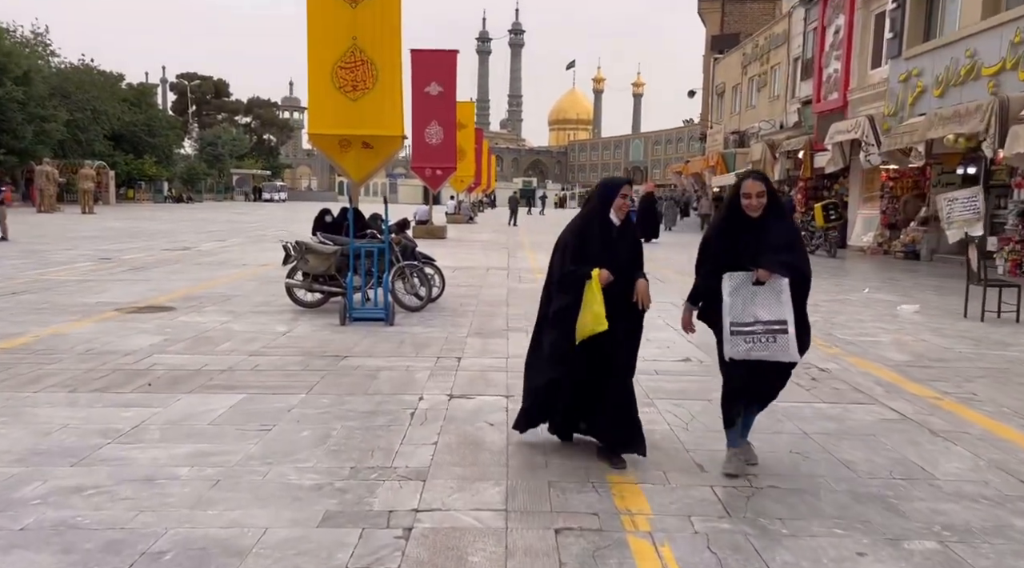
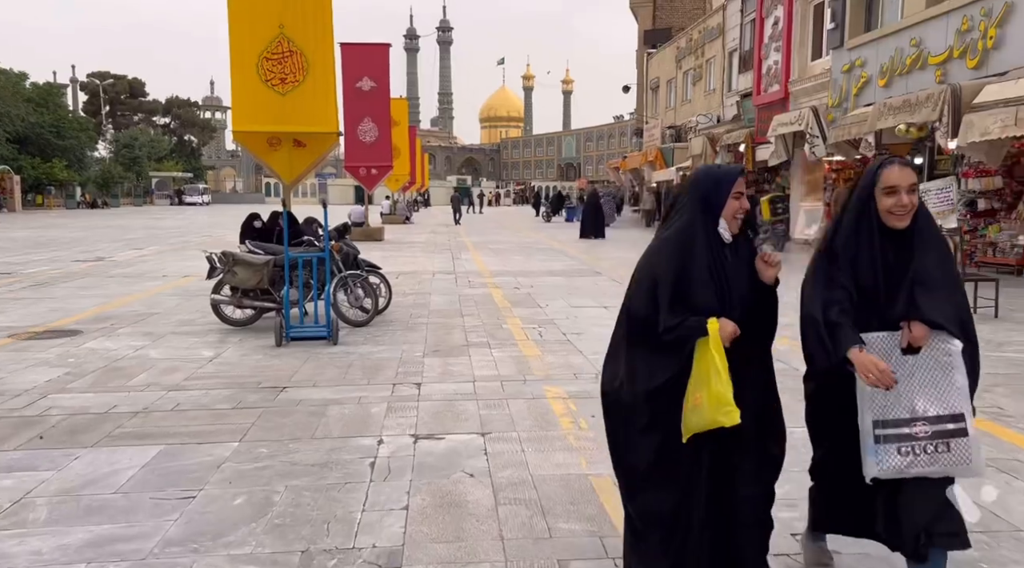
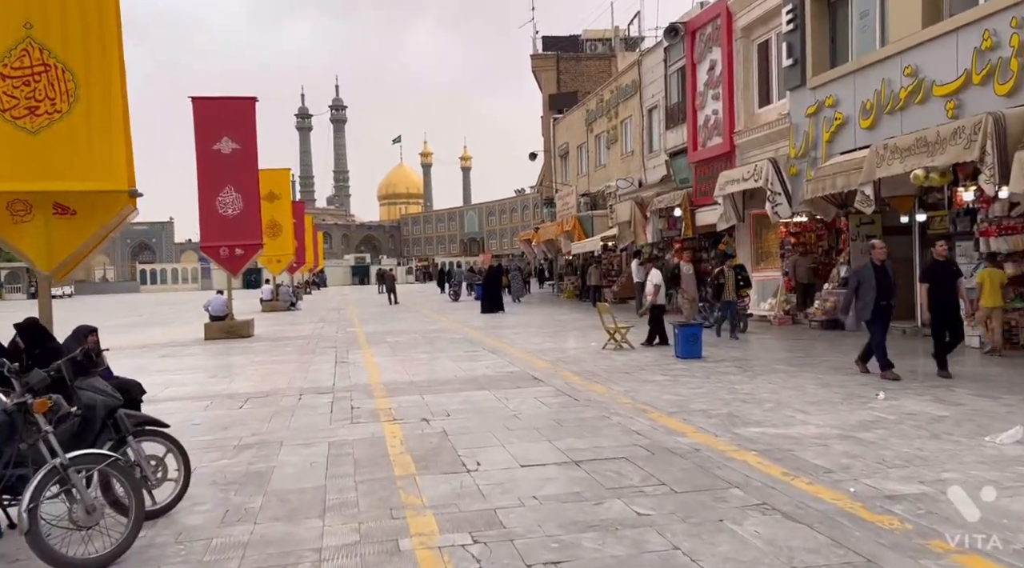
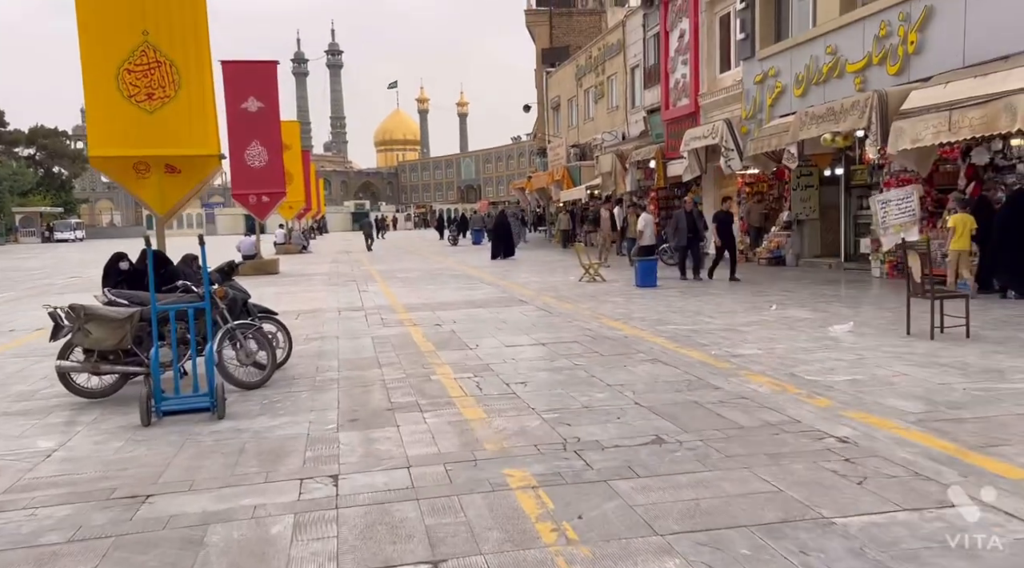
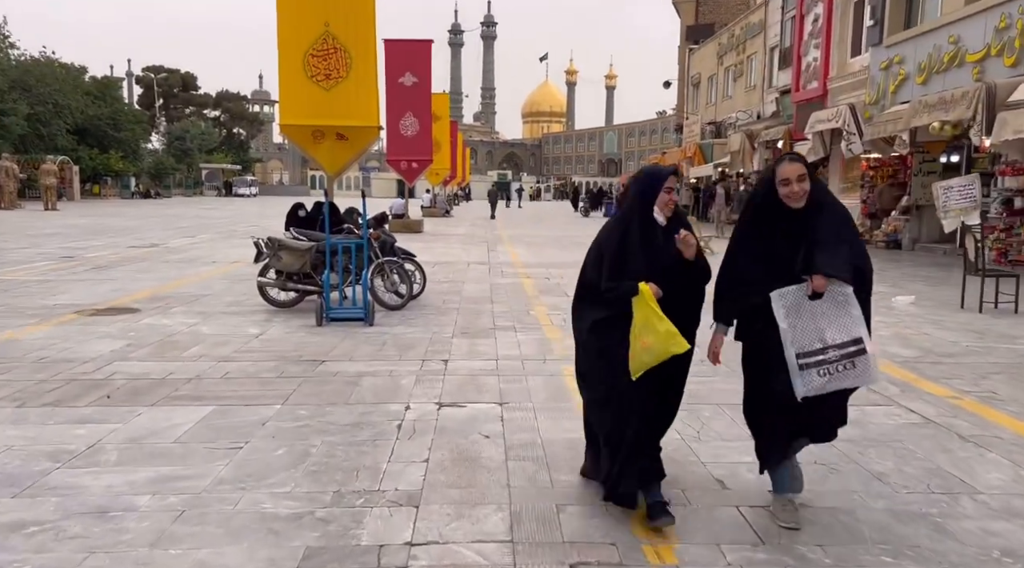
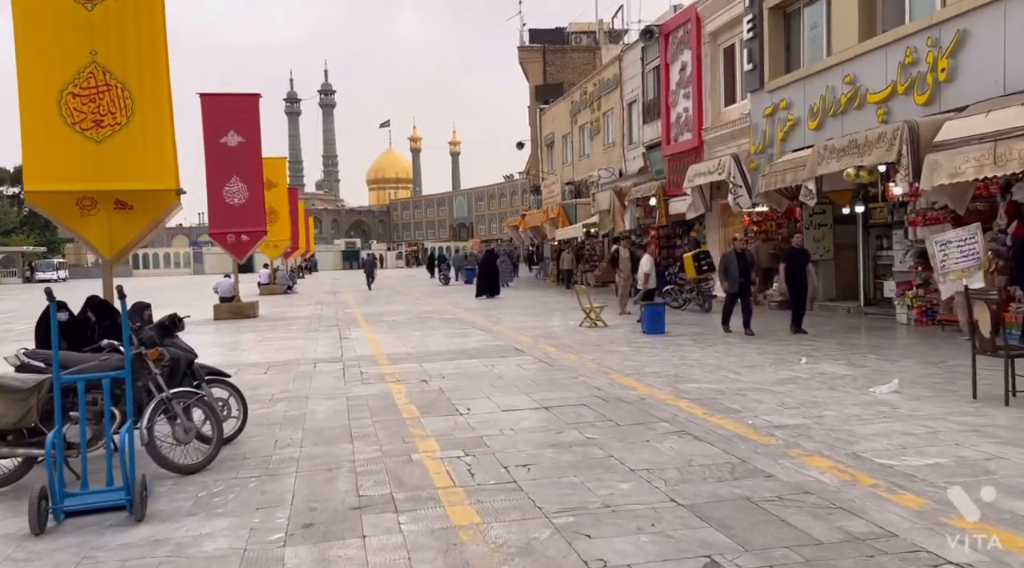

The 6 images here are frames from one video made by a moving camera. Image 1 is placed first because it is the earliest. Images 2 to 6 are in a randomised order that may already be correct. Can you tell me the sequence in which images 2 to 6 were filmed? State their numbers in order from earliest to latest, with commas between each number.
5, 2, 4, 6, 3
